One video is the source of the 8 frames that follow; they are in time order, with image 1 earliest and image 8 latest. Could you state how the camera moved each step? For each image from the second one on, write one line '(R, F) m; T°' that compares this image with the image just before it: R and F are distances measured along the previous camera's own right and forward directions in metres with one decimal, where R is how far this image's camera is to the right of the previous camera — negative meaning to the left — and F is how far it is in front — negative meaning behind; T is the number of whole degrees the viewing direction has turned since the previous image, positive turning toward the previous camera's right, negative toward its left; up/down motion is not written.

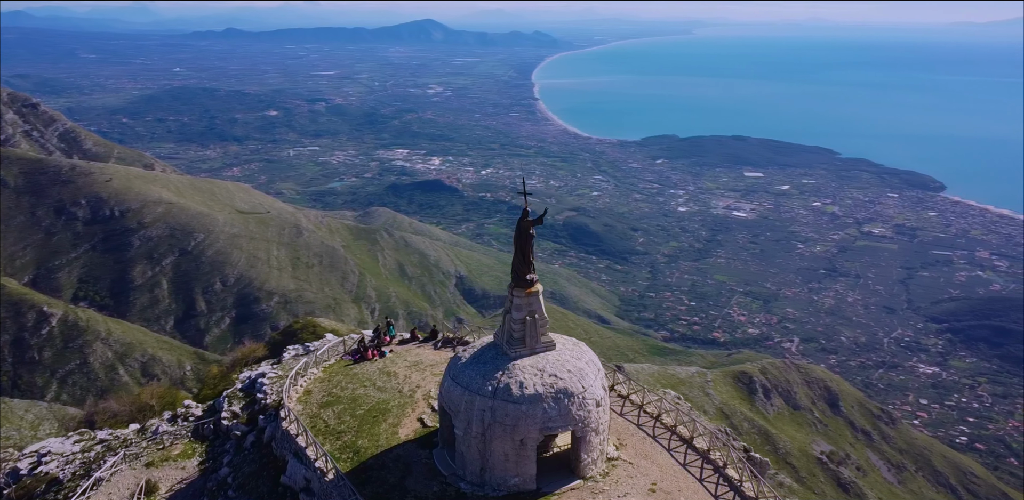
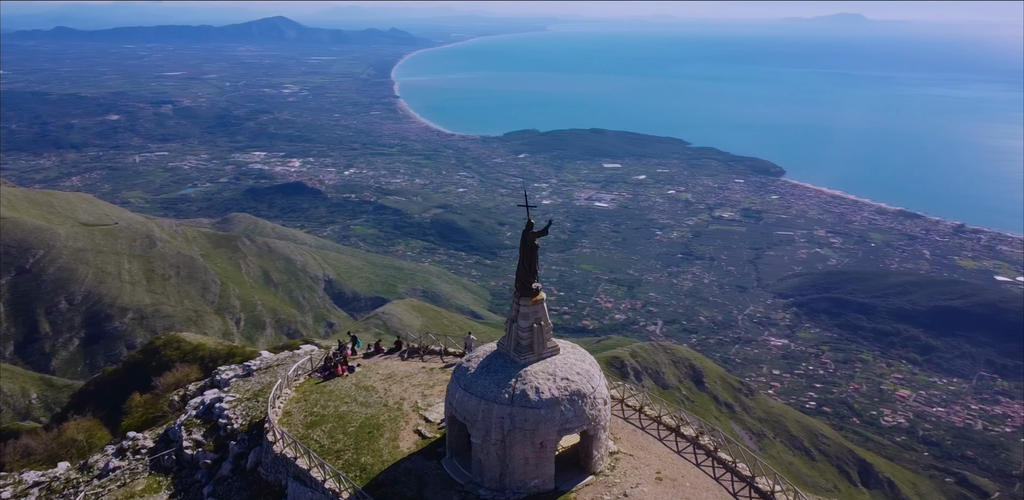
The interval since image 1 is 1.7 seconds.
(-2.5, -0.3) m; +10°
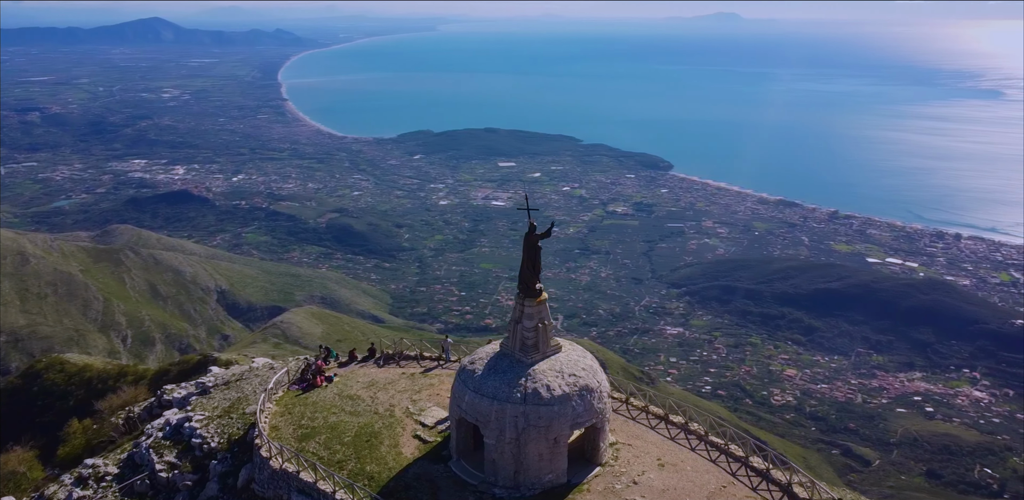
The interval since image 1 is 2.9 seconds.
(-2.0, -0.2) m; +7°
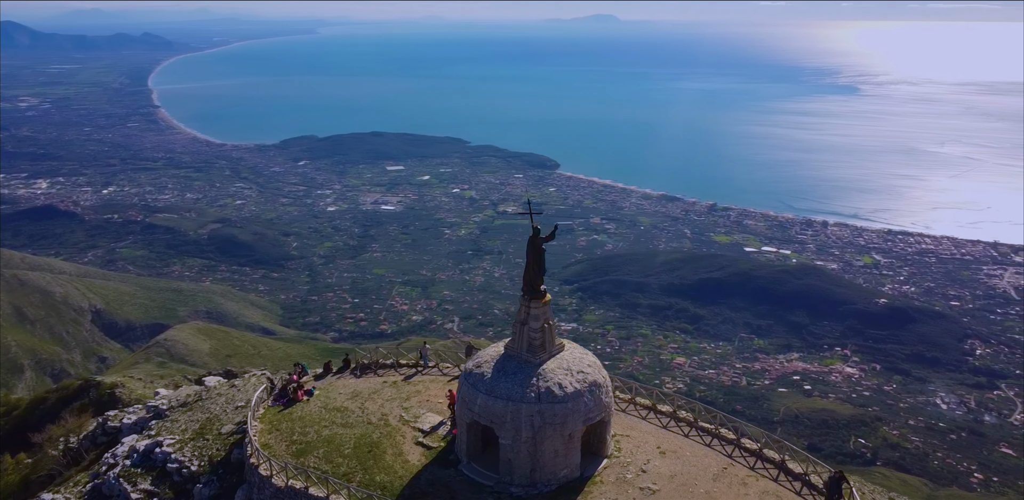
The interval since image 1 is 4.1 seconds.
(-2.2, -0.2) m; +8°
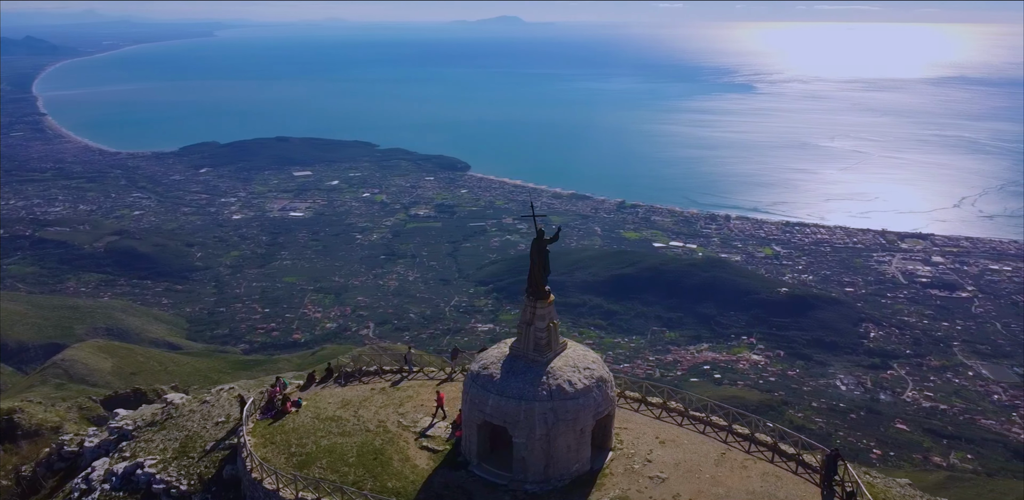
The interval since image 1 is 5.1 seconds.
(-1.8, -0.2) m; +6°
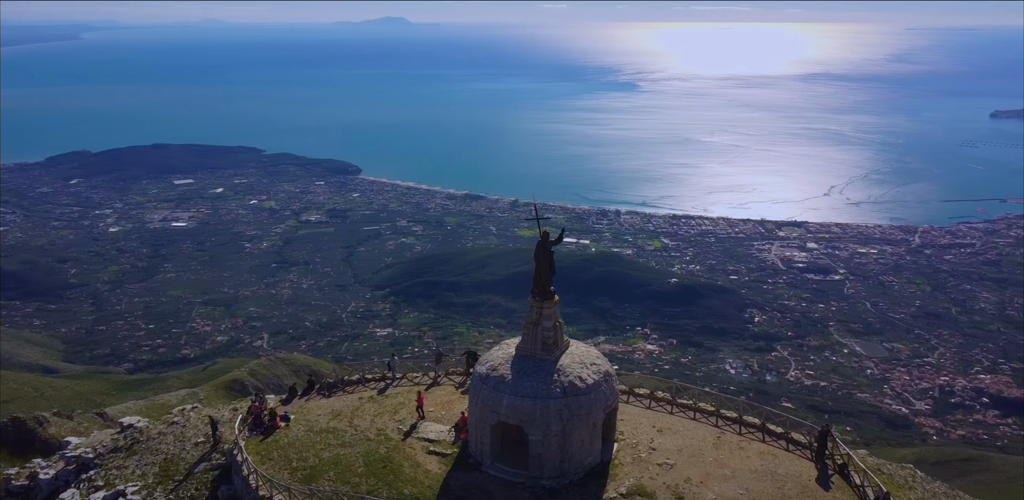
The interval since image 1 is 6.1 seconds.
(-2.2, -0.2) m; +8°
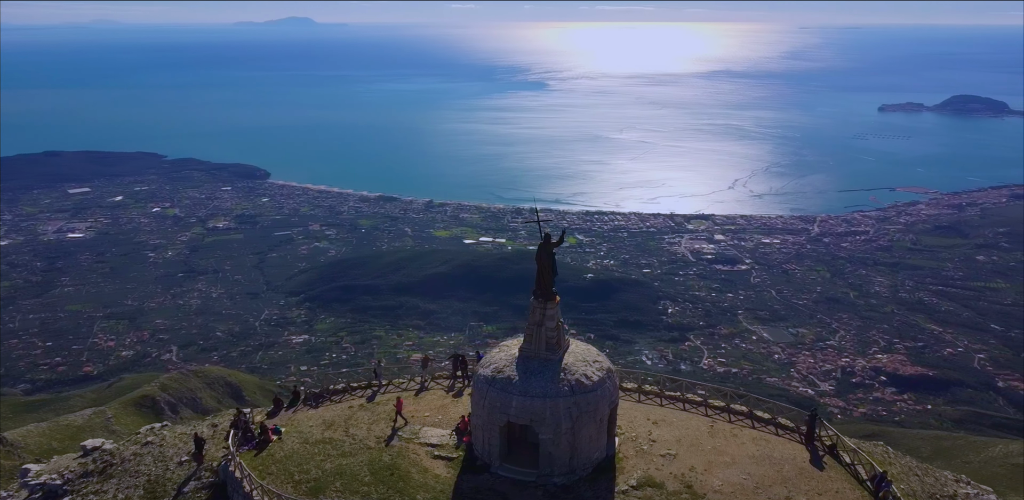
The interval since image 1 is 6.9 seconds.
(-1.8, -0.1) m; +6°
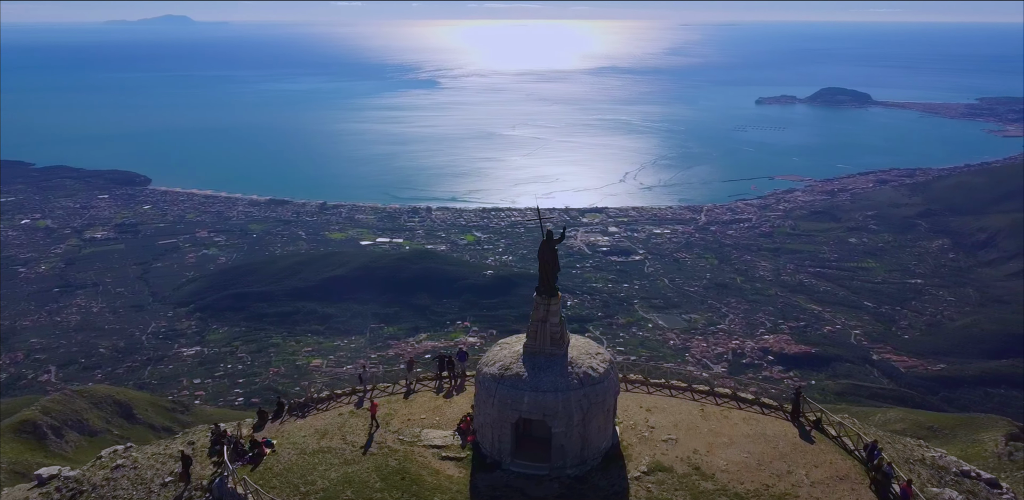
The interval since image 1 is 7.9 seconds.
(-2.2, 0.0) m; +7°
